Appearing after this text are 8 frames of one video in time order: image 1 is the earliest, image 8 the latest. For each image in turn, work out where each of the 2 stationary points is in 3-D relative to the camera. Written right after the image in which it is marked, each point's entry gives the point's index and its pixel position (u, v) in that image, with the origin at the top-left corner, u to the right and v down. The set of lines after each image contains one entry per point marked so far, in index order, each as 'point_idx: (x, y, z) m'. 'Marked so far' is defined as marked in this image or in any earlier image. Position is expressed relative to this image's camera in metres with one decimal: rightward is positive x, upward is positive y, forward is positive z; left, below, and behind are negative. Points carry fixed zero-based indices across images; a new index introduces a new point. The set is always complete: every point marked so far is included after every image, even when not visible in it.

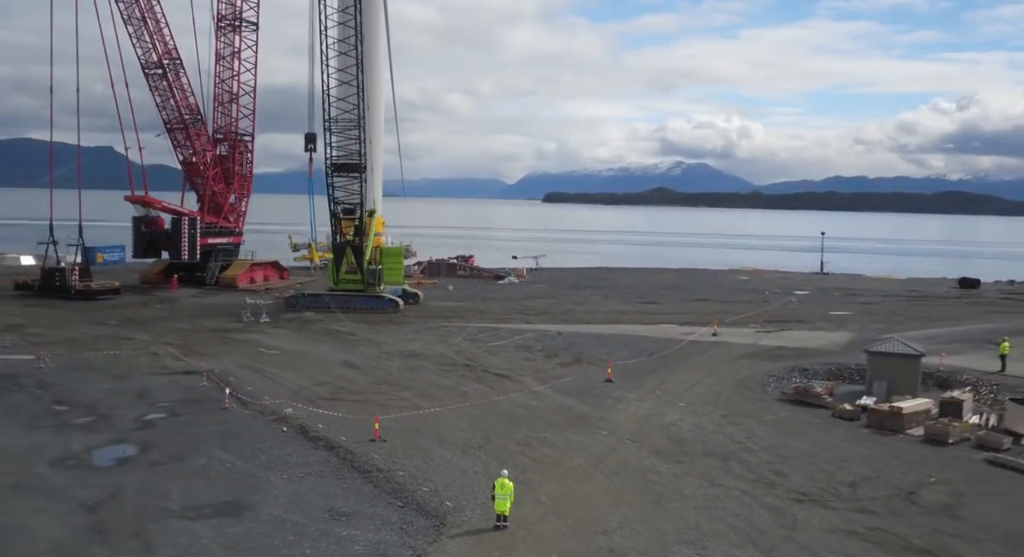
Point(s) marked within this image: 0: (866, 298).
0: (+7.3, -0.4, +18.1) m
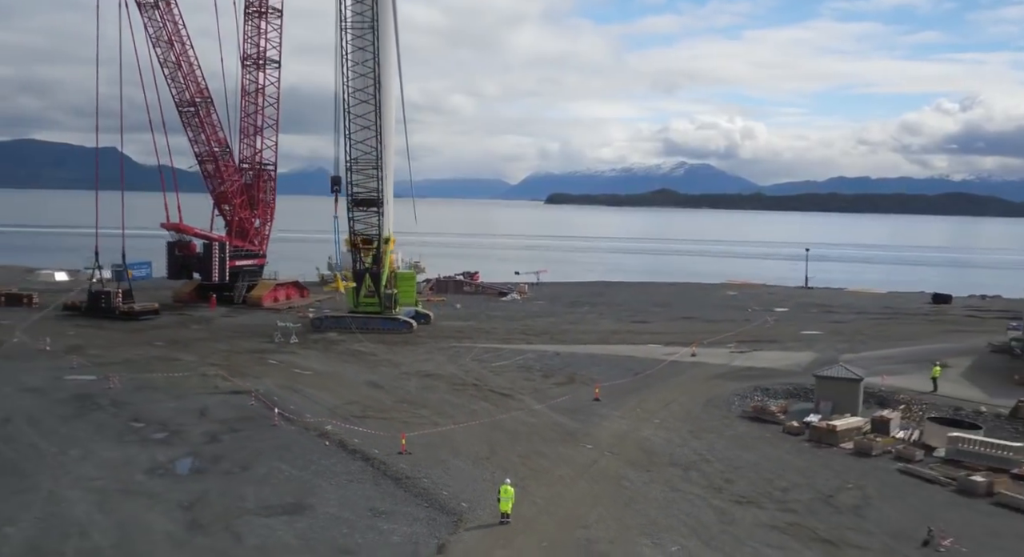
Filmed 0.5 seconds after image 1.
0: (+7.3, -0.8, +19.7) m
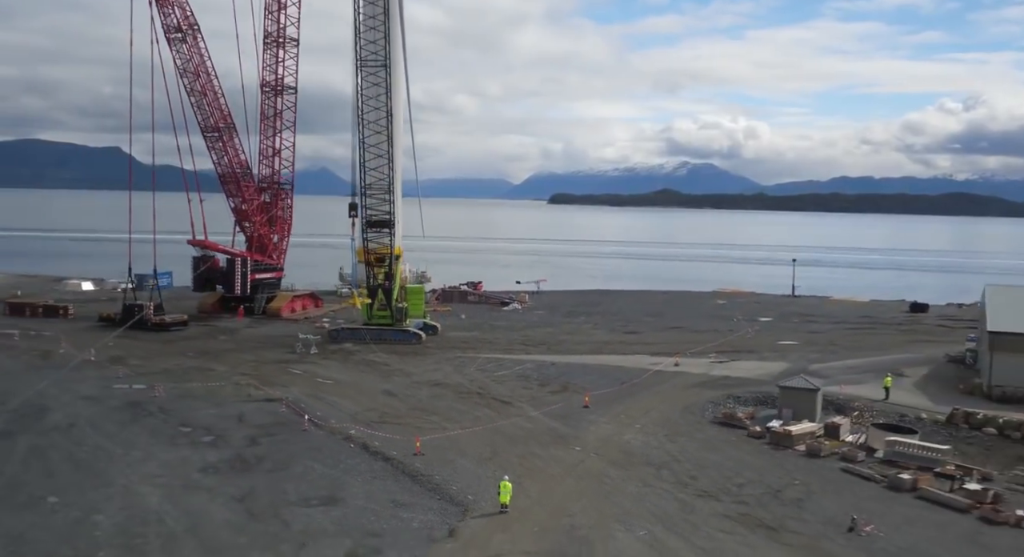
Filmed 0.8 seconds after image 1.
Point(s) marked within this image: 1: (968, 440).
0: (+7.4, -1.1, +21.1) m
1: (+5.5, -1.9, +10.7) m
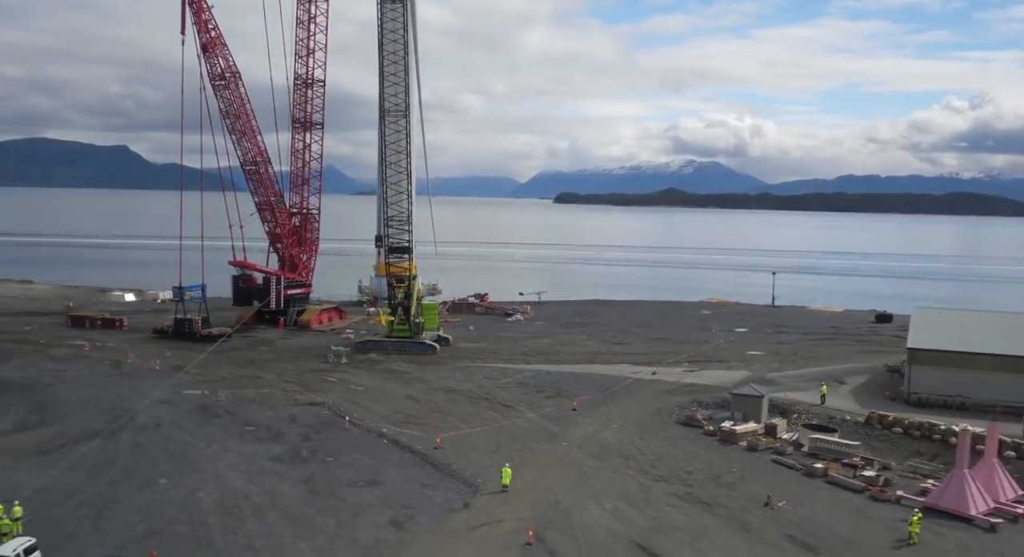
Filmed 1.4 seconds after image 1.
0: (+7.4, -1.5, +23.7) m
1: (+5.5, -2.4, +13.3) m
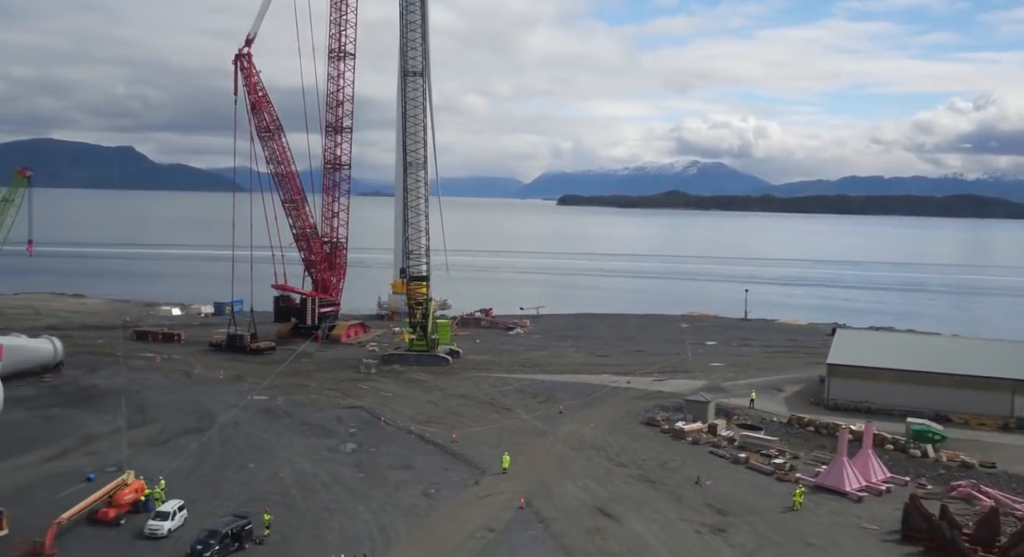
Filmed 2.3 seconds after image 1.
0: (+7.5, -2.2, +27.6) m
1: (+5.5, -3.0, +17.2) m
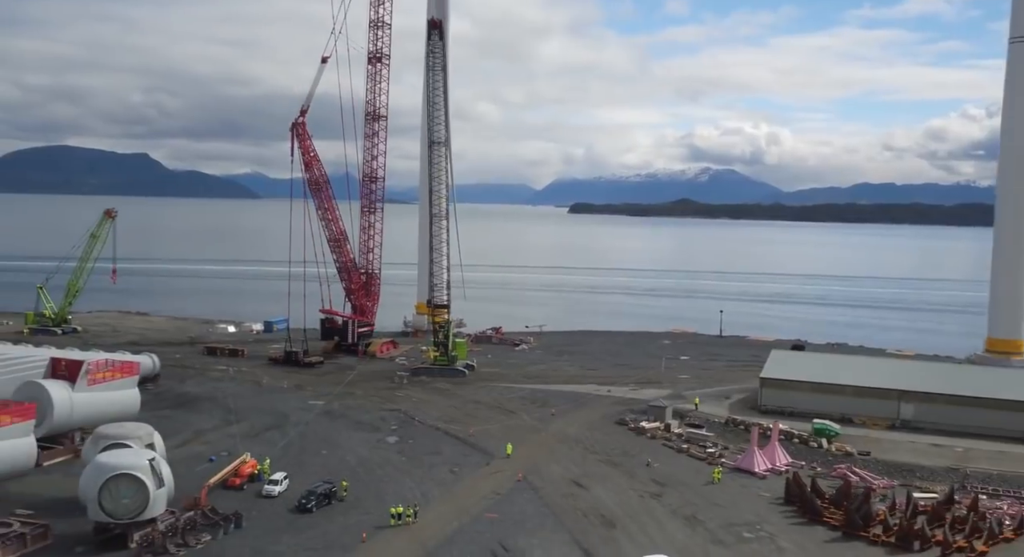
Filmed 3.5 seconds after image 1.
0: (+7.7, -3.2, +33.1) m
1: (+5.6, -3.9, +22.8) m
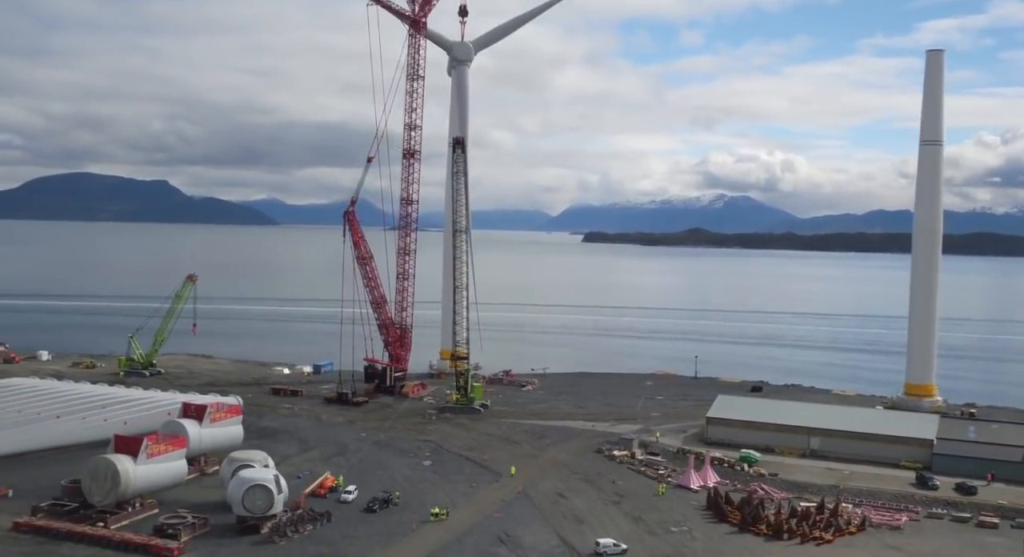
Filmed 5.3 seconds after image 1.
0: (+8.0, -5.7, +40.7) m
1: (+5.7, -6.1, +30.4) m
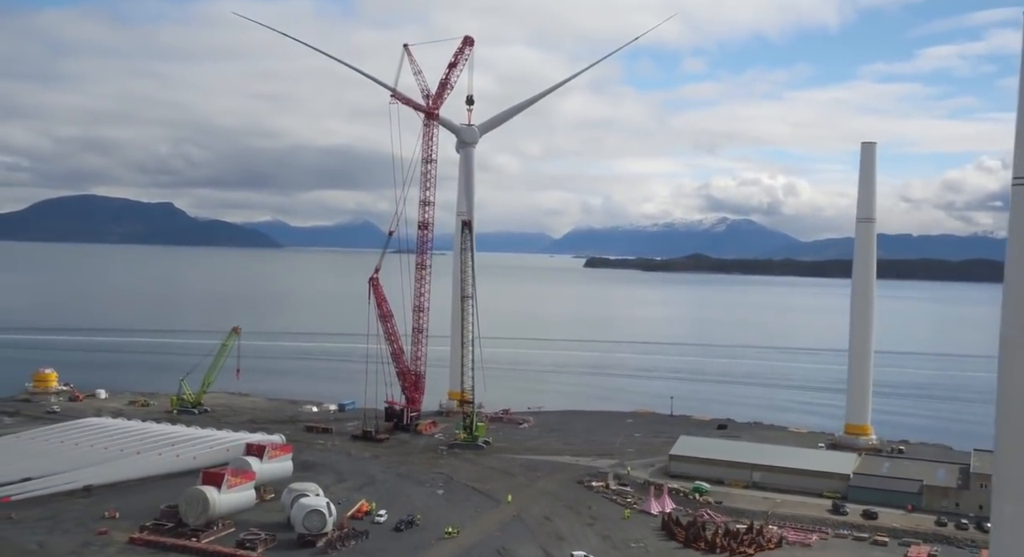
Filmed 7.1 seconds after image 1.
0: (+7.9, -8.7, +47.8) m
1: (+5.6, -8.9, +37.4) m
